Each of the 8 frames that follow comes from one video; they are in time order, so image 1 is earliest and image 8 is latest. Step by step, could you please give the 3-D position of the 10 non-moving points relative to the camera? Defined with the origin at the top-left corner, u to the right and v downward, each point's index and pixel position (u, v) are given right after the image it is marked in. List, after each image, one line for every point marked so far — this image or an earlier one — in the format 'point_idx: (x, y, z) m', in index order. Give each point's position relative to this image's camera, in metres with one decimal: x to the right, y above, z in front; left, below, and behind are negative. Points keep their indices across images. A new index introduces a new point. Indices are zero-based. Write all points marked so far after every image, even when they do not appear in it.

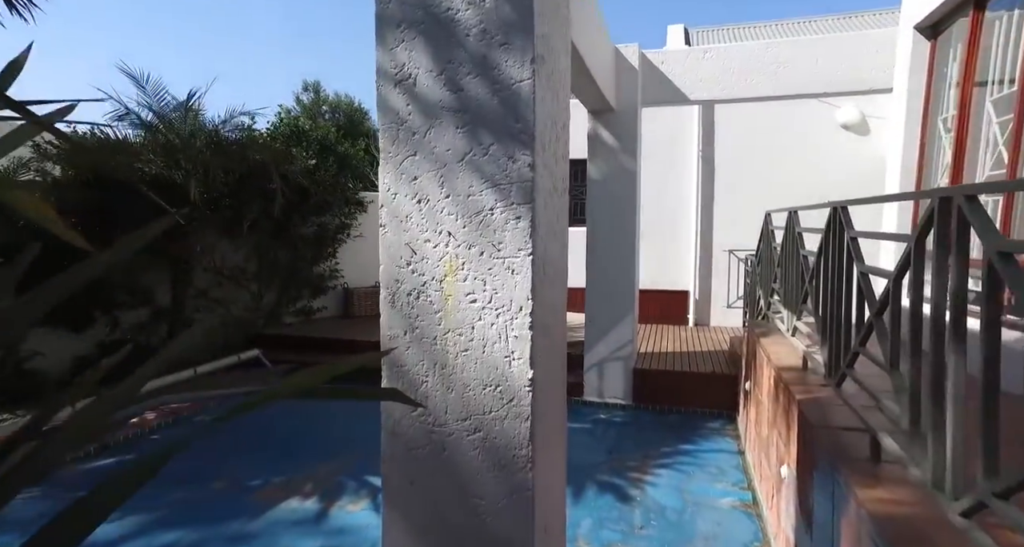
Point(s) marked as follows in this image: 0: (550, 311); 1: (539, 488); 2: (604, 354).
0: (+0.1, -0.1, +1.8) m
1: (+0.1, -0.6, +1.7) m
2: (+0.8, -0.7, +5.4) m
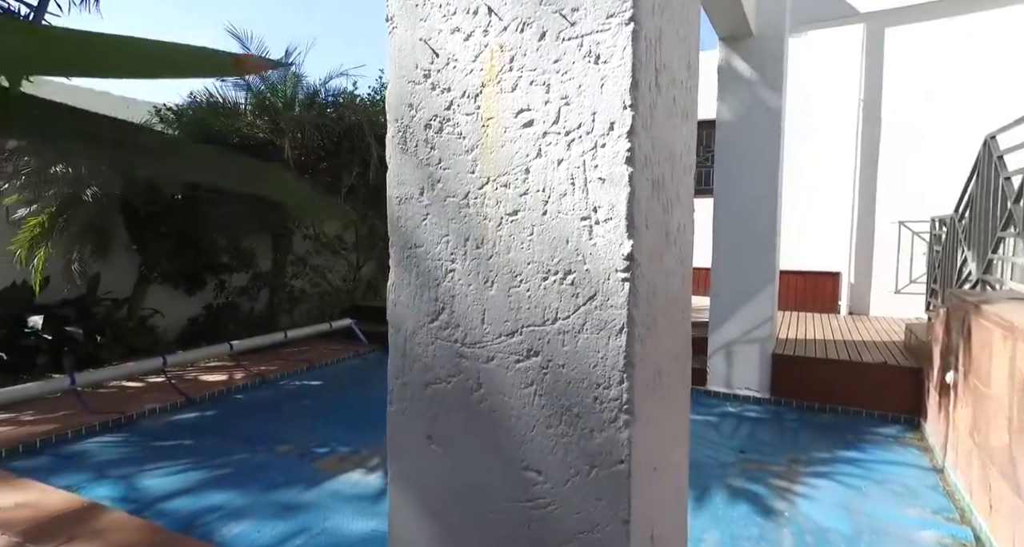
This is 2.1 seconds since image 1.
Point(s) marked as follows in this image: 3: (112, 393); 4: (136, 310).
0: (+0.3, +0.2, +1.0) m
1: (+0.2, -0.3, +0.9) m
2: (+1.6, -0.5, +4.5) m
3: (-3.1, -0.9, +4.8) m
4: (-3.9, -0.4, +6.5) m
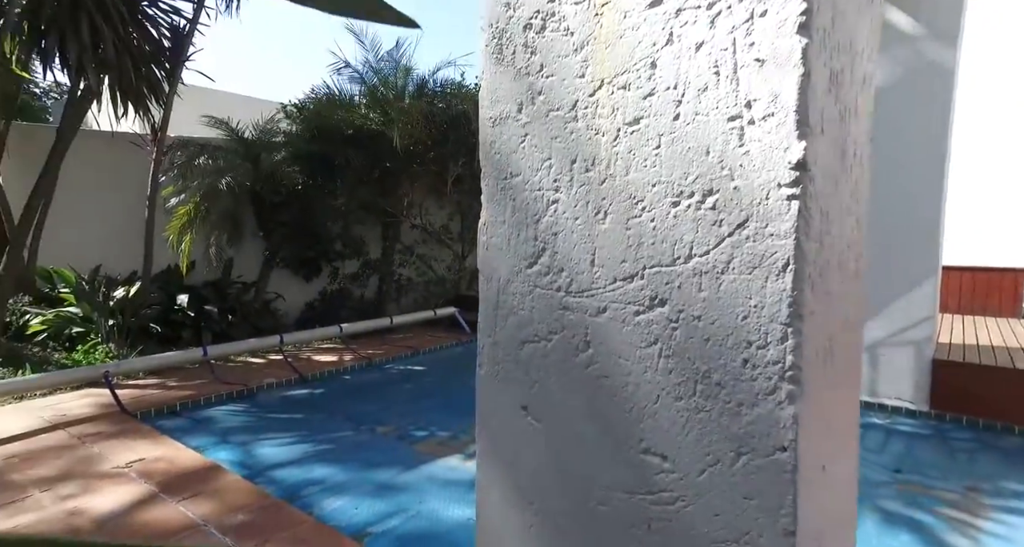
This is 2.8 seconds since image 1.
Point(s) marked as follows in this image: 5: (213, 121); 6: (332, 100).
0: (+0.4, +0.3, +0.7) m
1: (+0.3, -0.2, +0.7) m
2: (+2.3, -0.4, +3.9) m
3: (-2.2, -0.8, +5.0) m
4: (-2.8, -0.2, +6.8) m
5: (-3.1, +1.6, +6.4) m
6: (-2.0, +1.9, +6.8) m
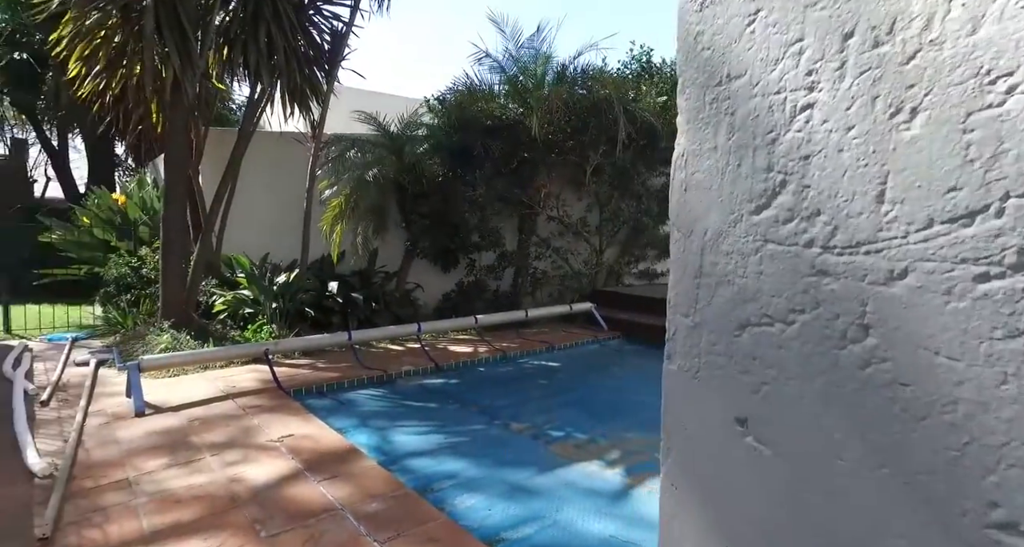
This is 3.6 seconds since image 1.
0: (+0.6, +0.3, +0.4) m
1: (+0.5, -0.2, +0.3) m
2: (+3.1, -0.4, +3.1) m
3: (-1.1, -0.7, +5.1) m
4: (-1.3, -0.1, +7.0) m
5: (-1.6, +1.7, +6.6) m
6: (-0.4, +2.0, +6.7) m
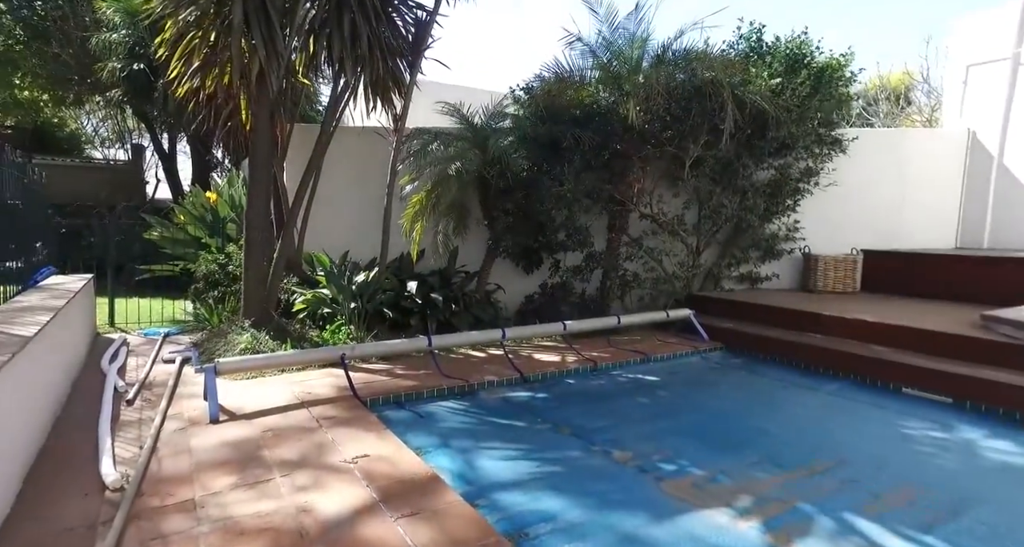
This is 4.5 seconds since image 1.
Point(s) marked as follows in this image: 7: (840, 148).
0: (+0.7, +0.3, -0.2) m
1: (+0.6, -0.2, -0.2) m
2: (+3.6, -0.4, +2.2) m
3: (-0.4, -0.7, +4.7) m
4: (-0.3, -0.1, +6.6) m
5: (-0.7, +1.7, +6.3) m
6: (+0.5, +2.0, +6.3) m
7: (+3.8, +1.5, +7.3) m
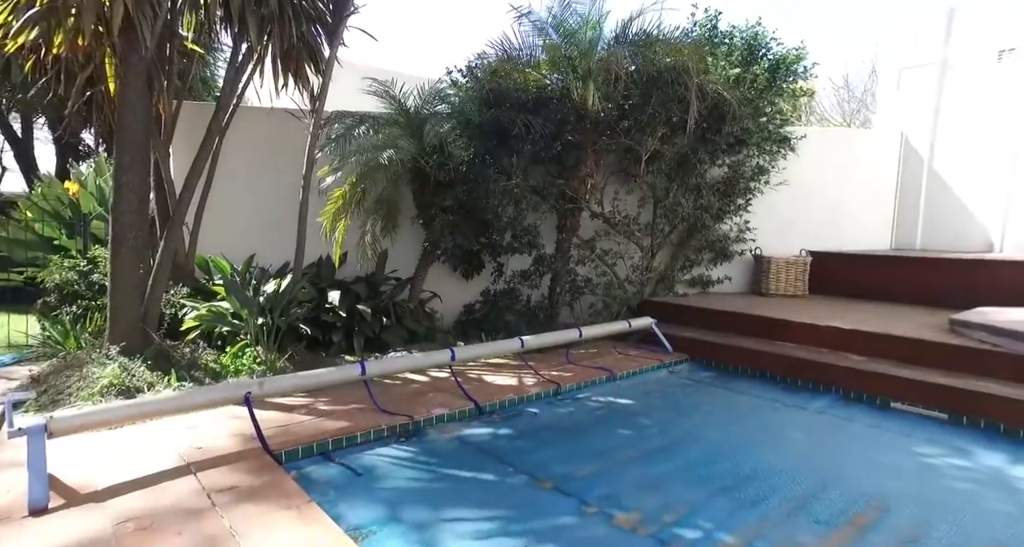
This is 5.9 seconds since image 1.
0: (+1.0, +0.3, -0.9) m
1: (+0.9, -0.2, -0.9) m
2: (+3.5, -0.5, +1.9) m
3: (-0.7, -0.7, +3.9) m
4: (-0.9, -0.2, +5.7) m
5: (-1.2, +1.6, +5.4) m
6: (0.0, +1.9, +5.5) m
7: (+3.1, +1.4, +7.0) m
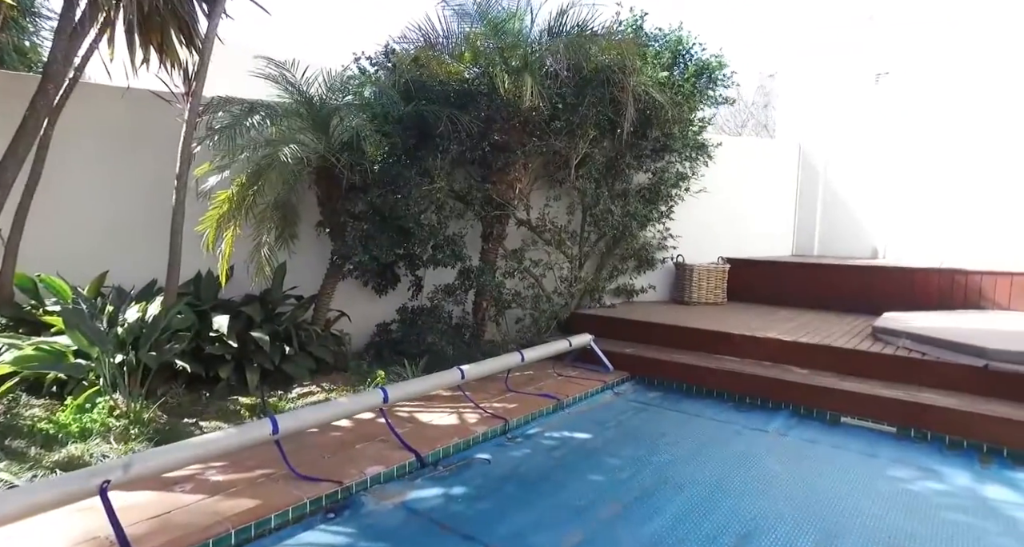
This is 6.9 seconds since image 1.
0: (+1.6, +0.2, -1.2) m
1: (+1.5, -0.3, -1.3) m
2: (+3.6, -0.5, +1.9) m
3: (-1.0, -0.8, +3.1) m
4: (-1.5, -0.3, +4.9) m
5: (-1.8, +1.5, +4.5) m
6: (-0.7, +1.8, +4.9) m
7: (+2.2, +1.3, +6.9) m
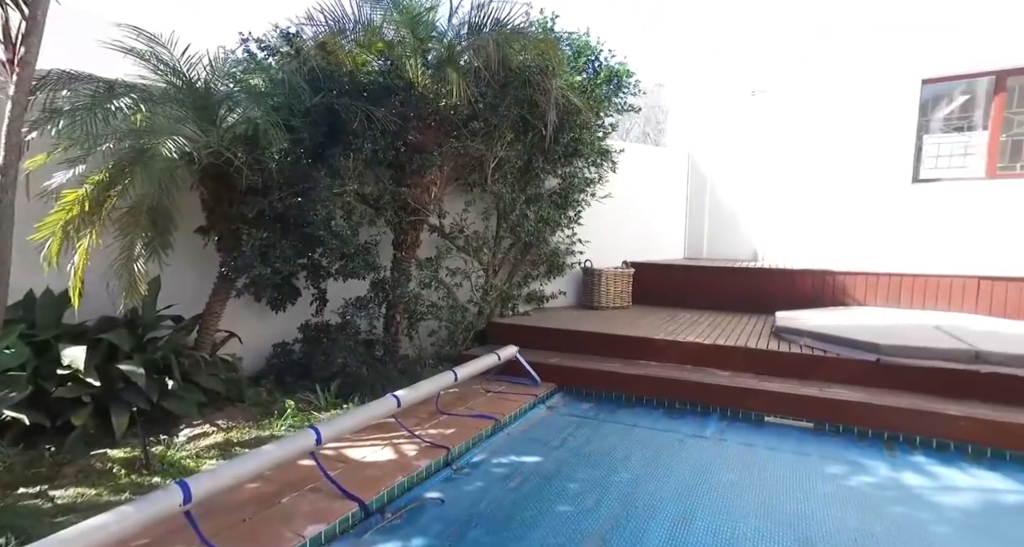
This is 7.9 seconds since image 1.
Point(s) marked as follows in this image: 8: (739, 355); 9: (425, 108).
0: (+2.2, +0.2, -1.1) m
1: (+2.2, -0.3, -1.2) m
2: (+3.5, -0.5, +2.3) m
3: (-1.2, -0.9, +2.6) m
4: (-2.0, -0.4, +4.2) m
5: (-2.3, +1.4, +3.8) m
6: (-1.2, +1.7, +4.3) m
7: (+1.1, +1.3, +6.9) m
8: (+1.9, -0.7, +5.1) m
9: (-0.7, +1.2, +4.6) m
